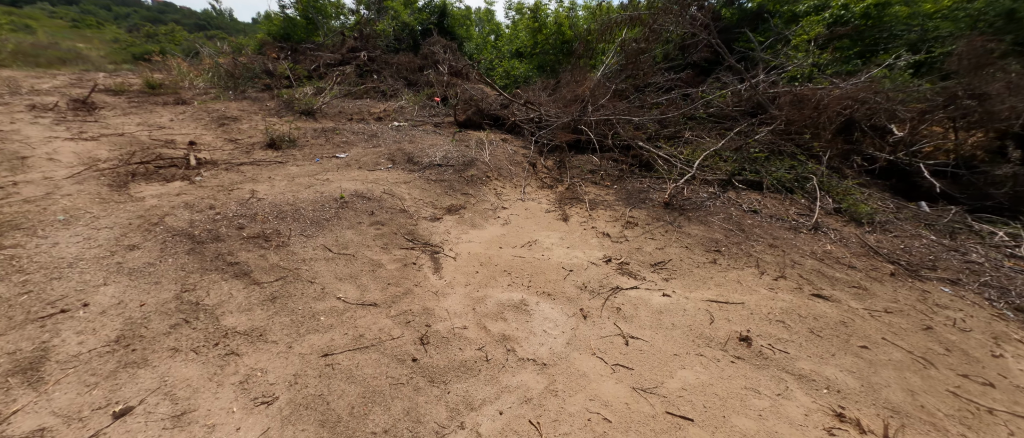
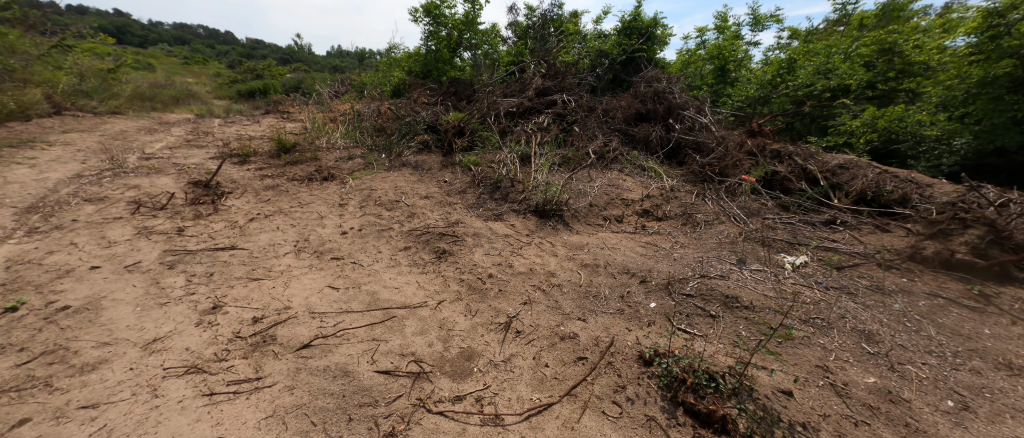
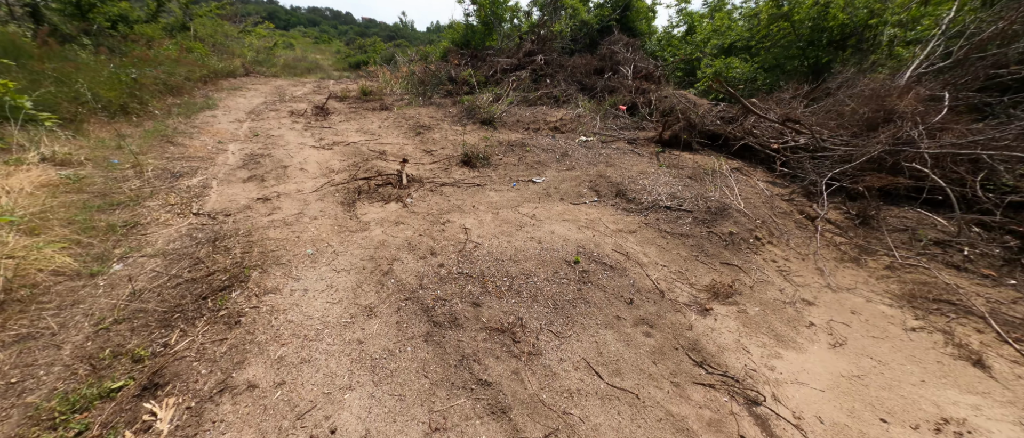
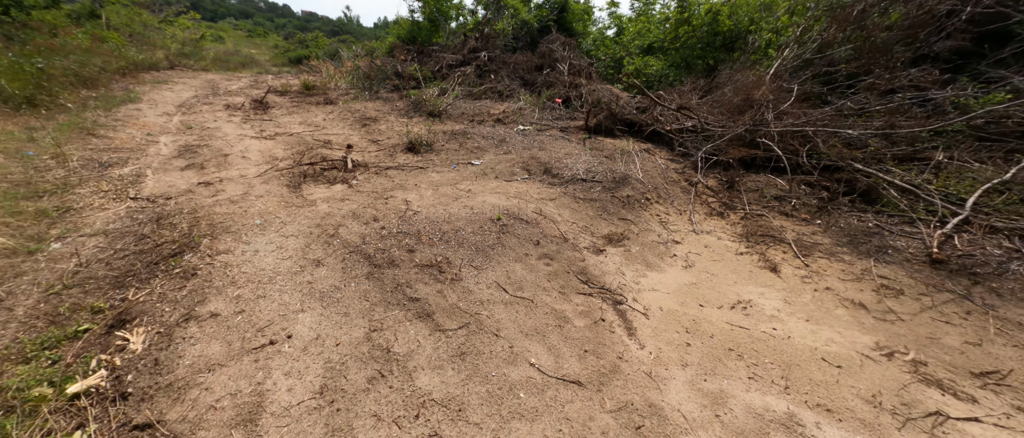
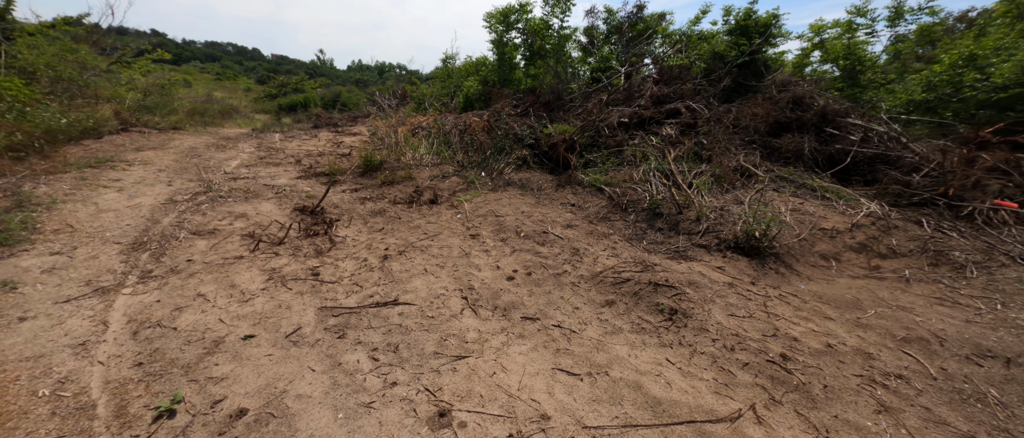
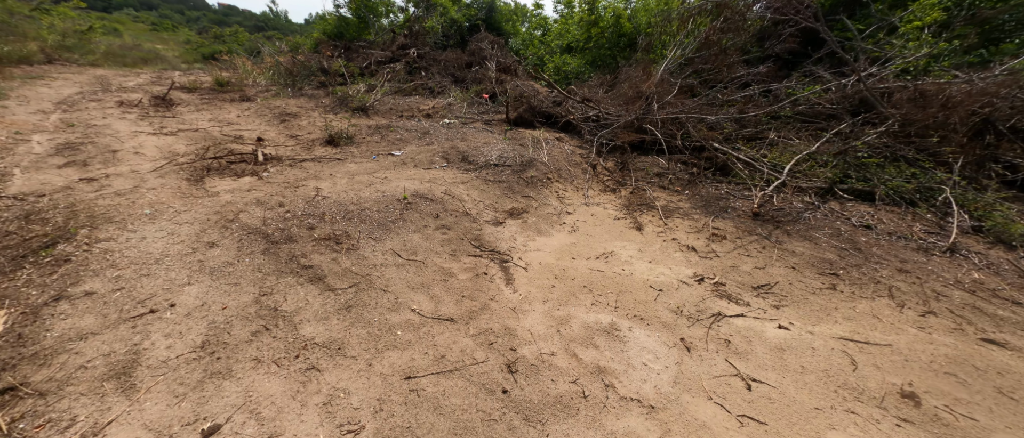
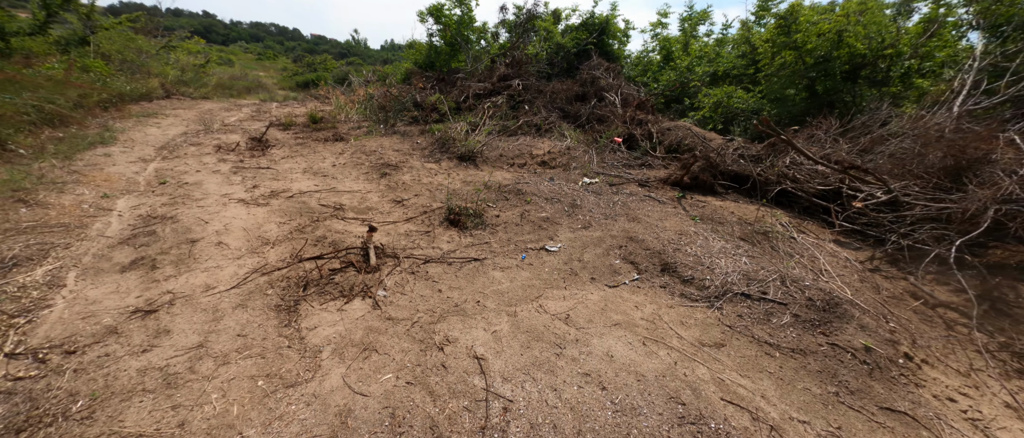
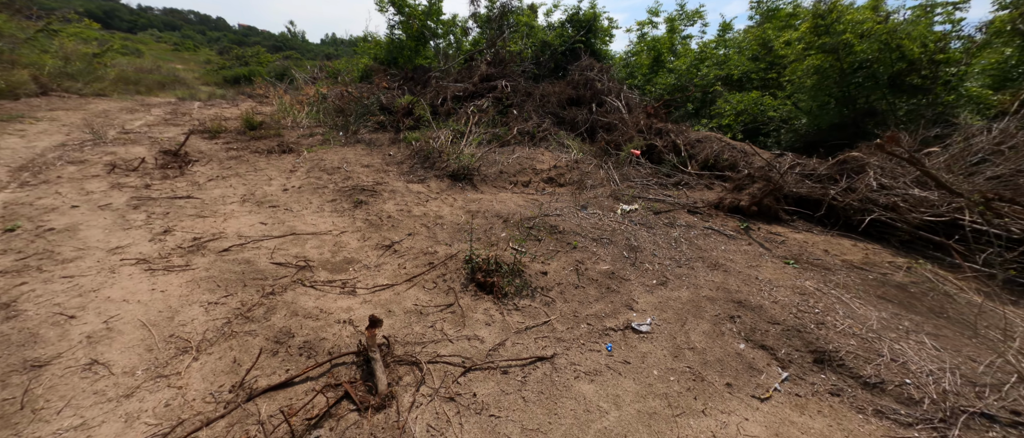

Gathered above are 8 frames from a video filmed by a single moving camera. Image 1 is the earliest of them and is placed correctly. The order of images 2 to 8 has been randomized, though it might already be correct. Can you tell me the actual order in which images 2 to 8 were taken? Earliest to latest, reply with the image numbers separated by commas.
6, 4, 3, 7, 8, 2, 5
